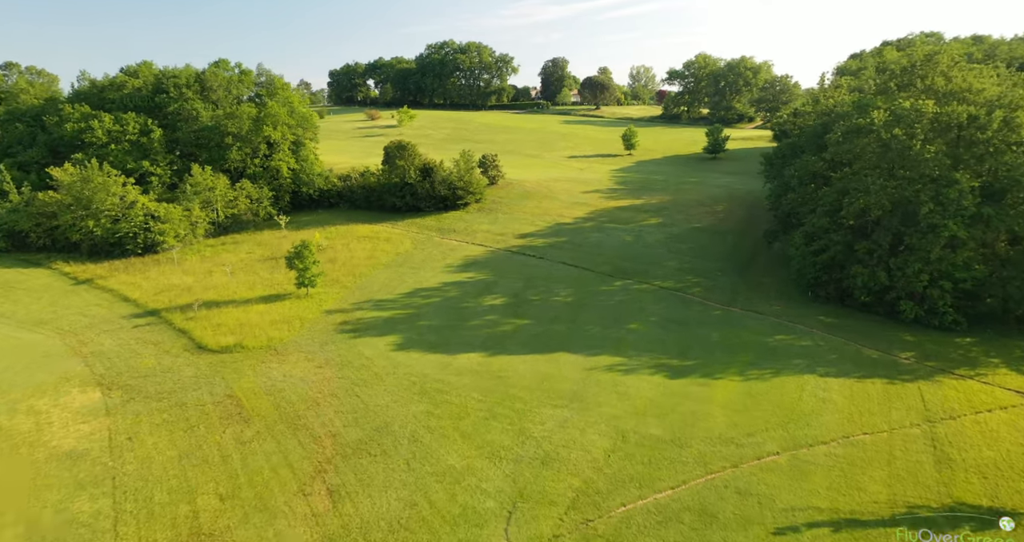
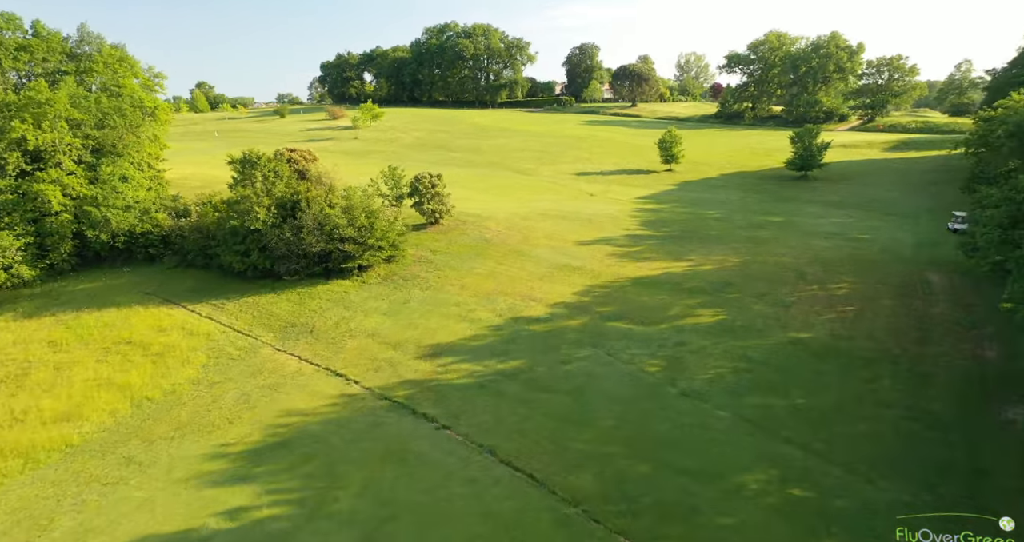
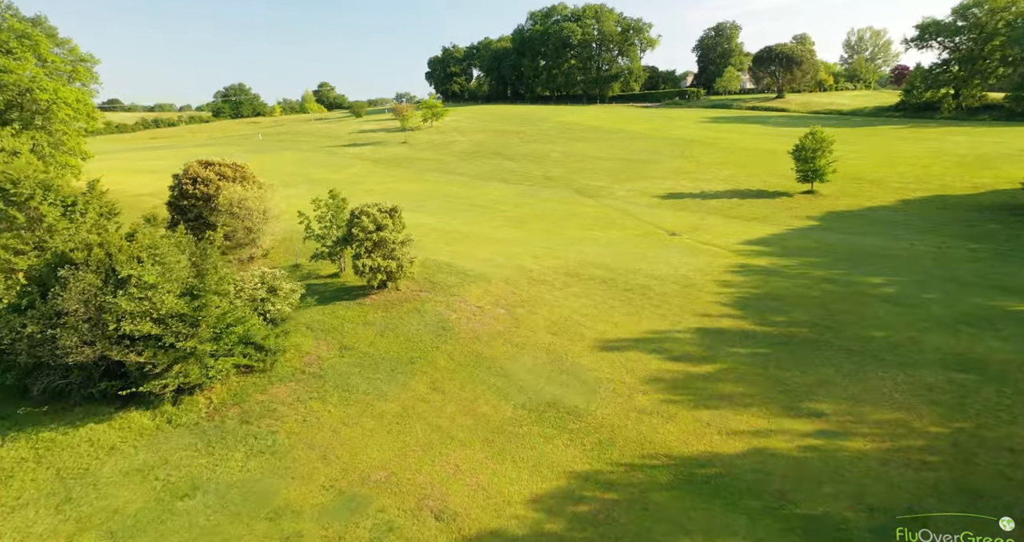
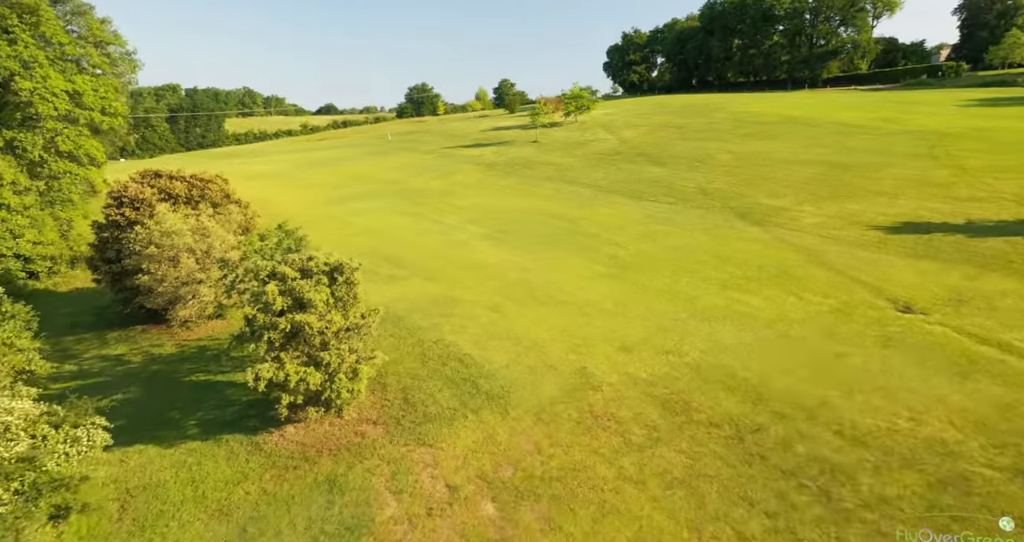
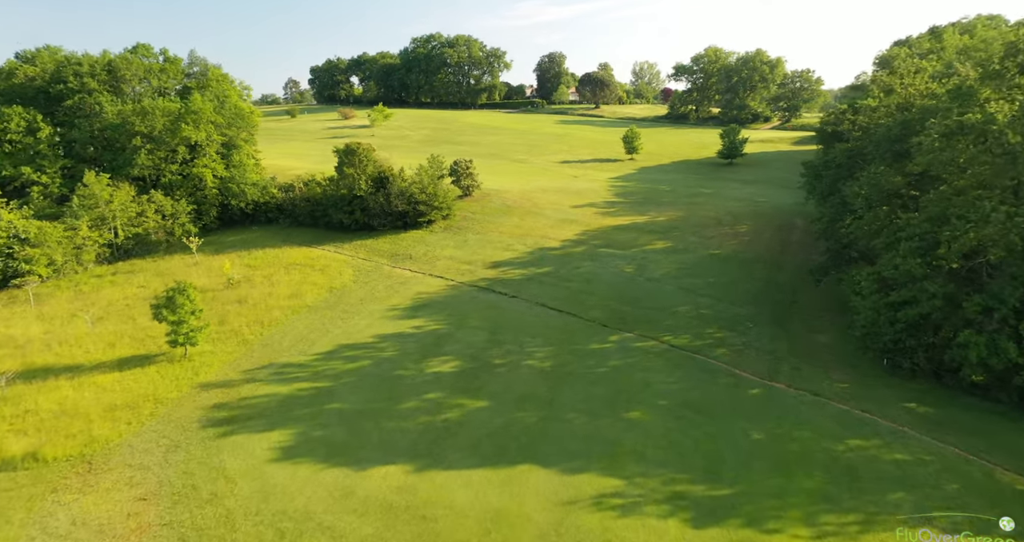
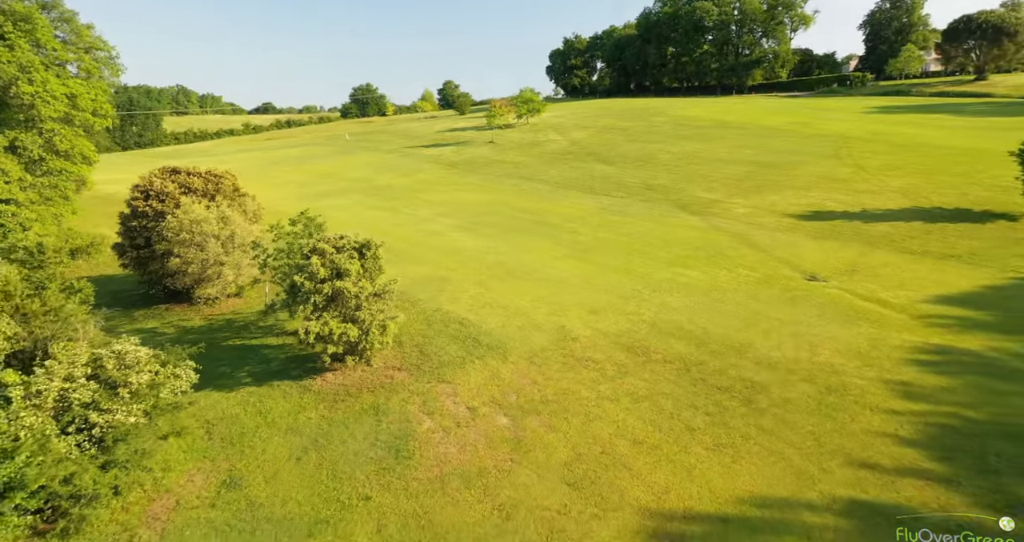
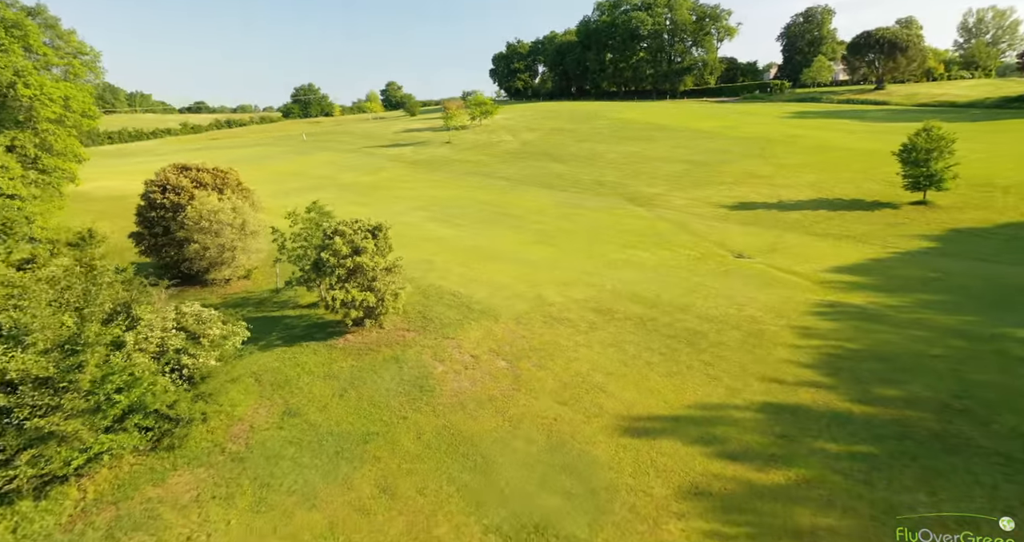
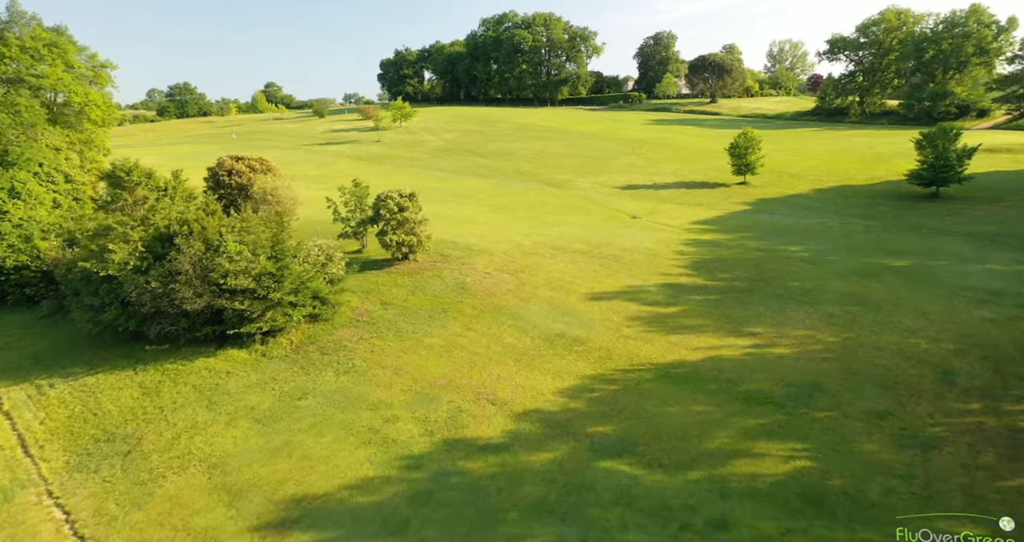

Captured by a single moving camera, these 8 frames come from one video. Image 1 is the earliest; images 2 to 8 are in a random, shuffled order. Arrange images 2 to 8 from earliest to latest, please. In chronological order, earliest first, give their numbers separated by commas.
5, 2, 8, 3, 7, 6, 4
